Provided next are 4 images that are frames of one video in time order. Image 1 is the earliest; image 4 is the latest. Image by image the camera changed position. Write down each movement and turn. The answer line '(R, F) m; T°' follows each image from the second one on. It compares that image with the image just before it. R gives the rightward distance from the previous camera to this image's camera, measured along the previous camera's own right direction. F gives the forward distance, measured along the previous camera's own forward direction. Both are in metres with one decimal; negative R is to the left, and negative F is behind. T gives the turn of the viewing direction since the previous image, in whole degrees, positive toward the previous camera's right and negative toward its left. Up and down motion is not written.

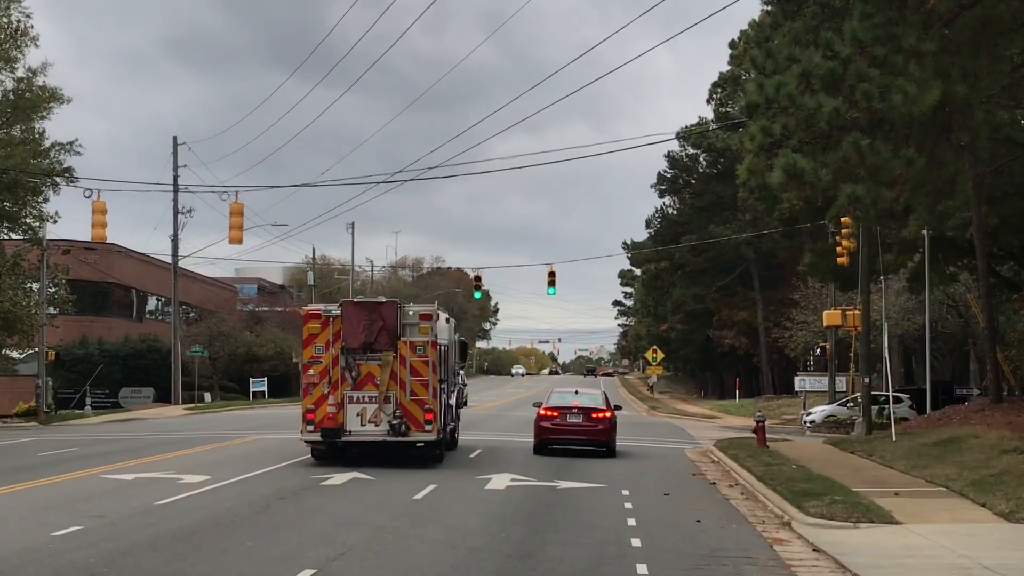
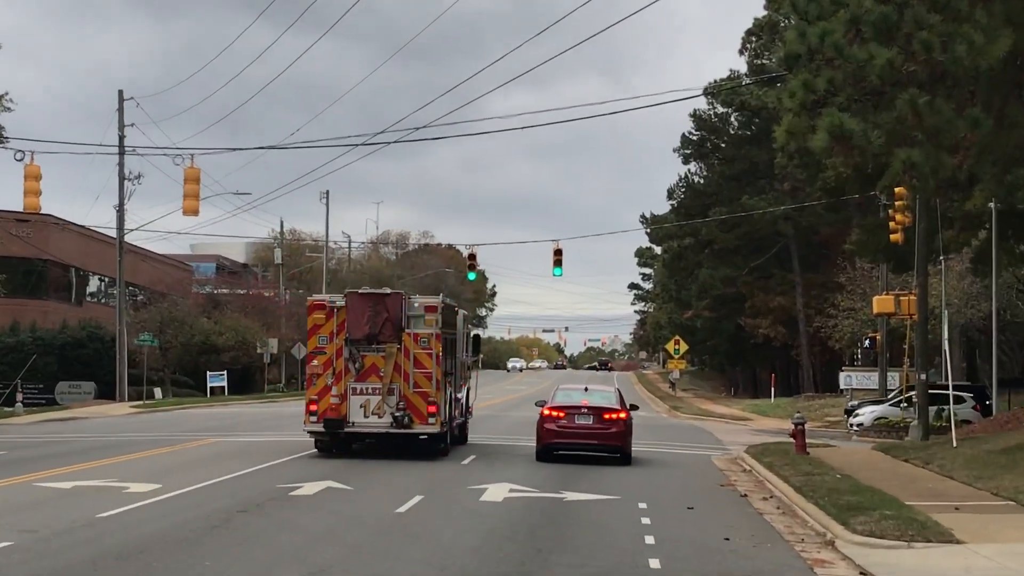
(+0.1, +2.6) m; -1°
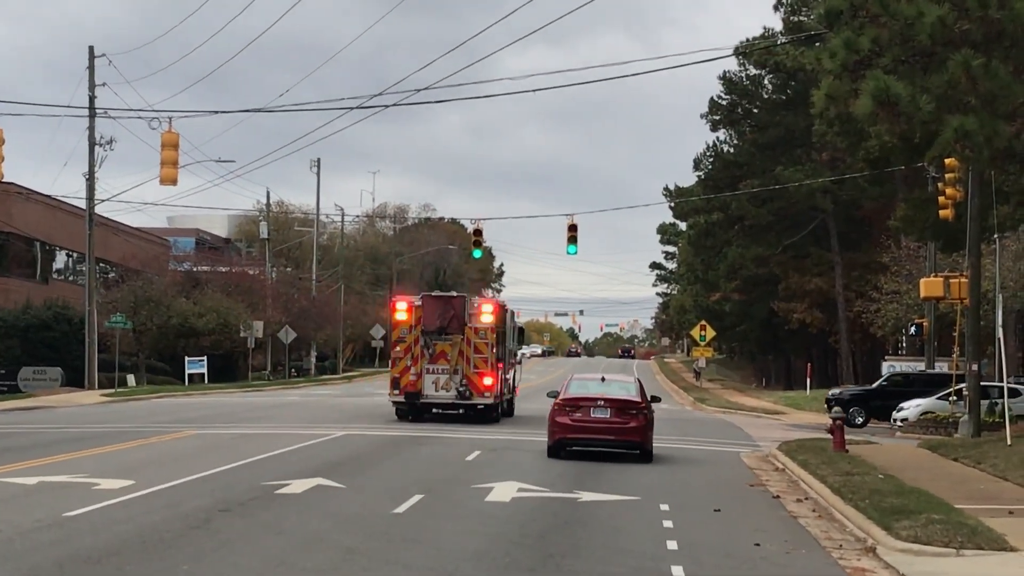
(0.0, +1.5) m; 0°
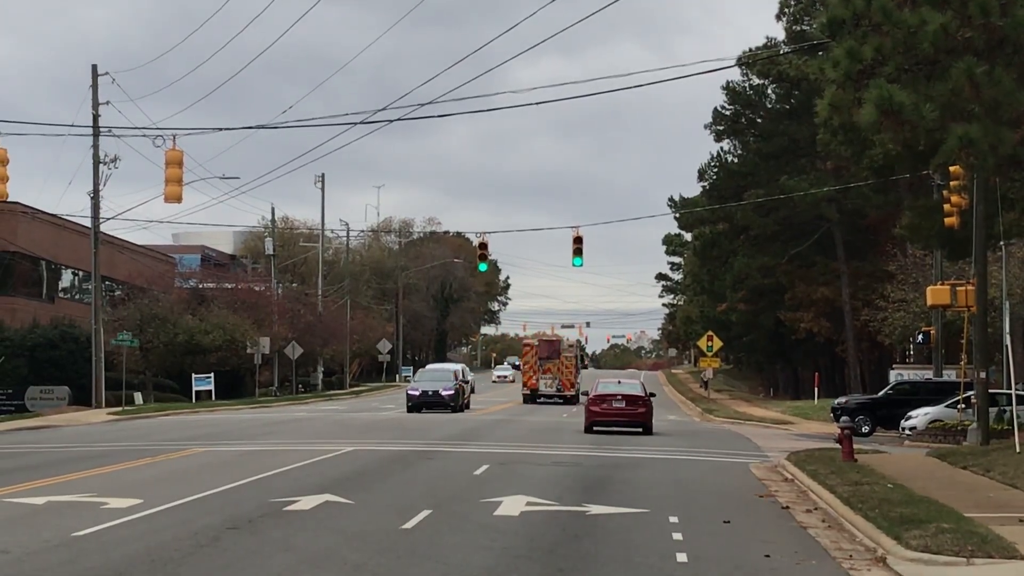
(0.0, 0.0) m; 0°
